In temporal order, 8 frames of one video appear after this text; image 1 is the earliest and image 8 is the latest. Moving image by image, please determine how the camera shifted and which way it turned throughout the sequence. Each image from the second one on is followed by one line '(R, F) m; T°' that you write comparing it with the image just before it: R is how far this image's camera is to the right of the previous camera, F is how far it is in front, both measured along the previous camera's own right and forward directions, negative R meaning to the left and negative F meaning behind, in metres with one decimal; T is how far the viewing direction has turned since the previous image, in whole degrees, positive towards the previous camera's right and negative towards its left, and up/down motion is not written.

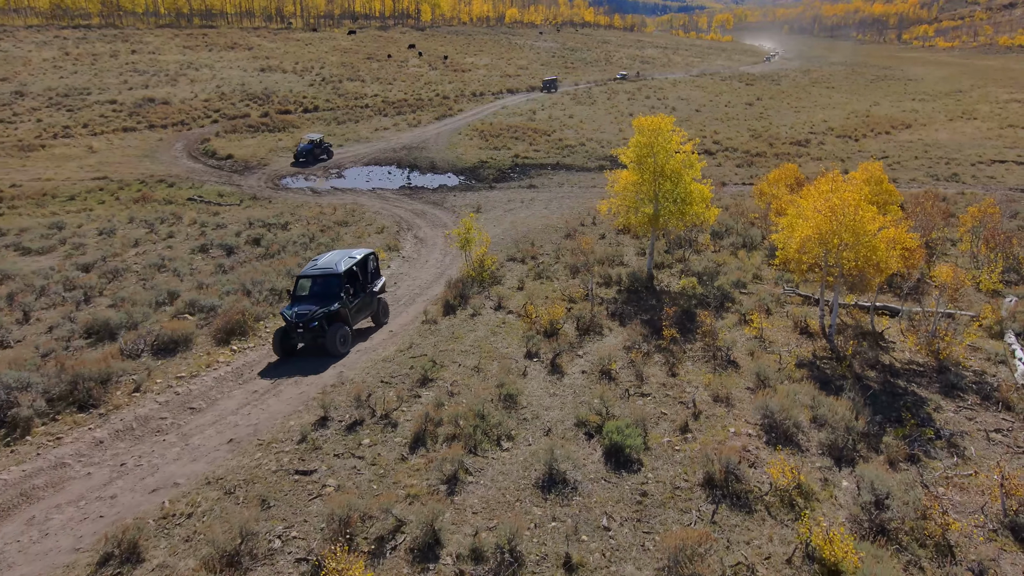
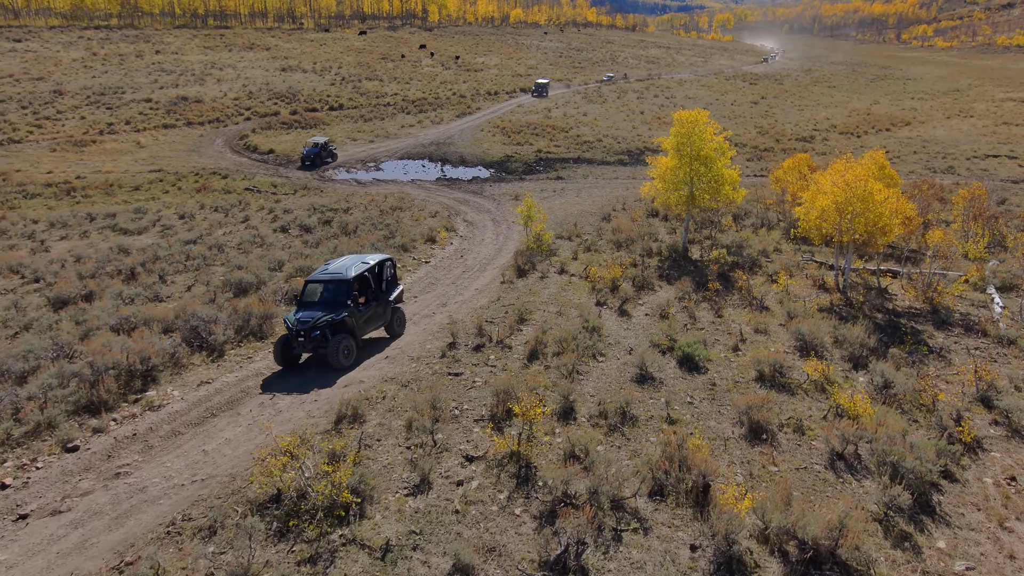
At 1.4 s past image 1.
(-2.5, -3.2) m; 0°
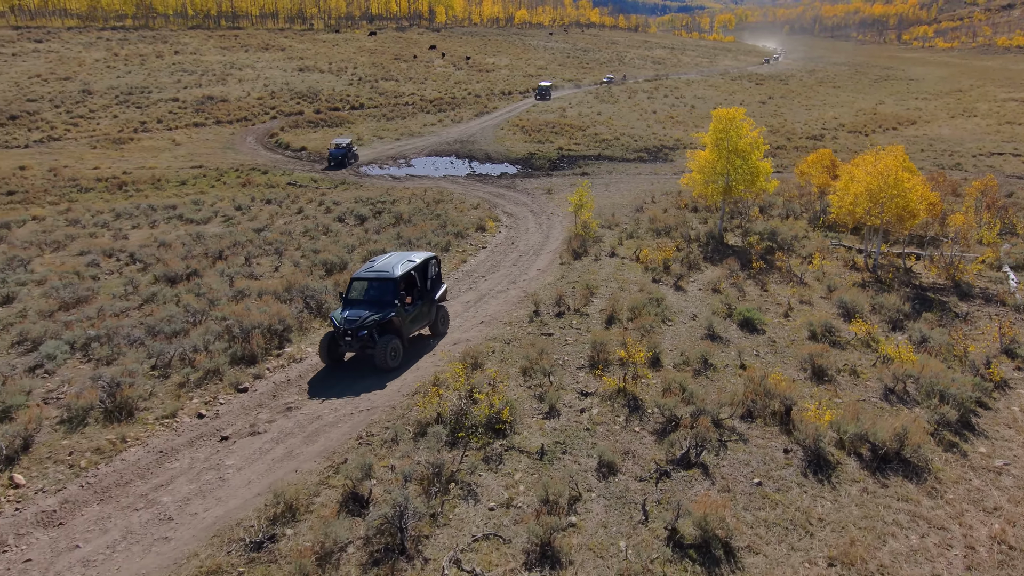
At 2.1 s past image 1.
(-2.5, -2.0) m; 0°
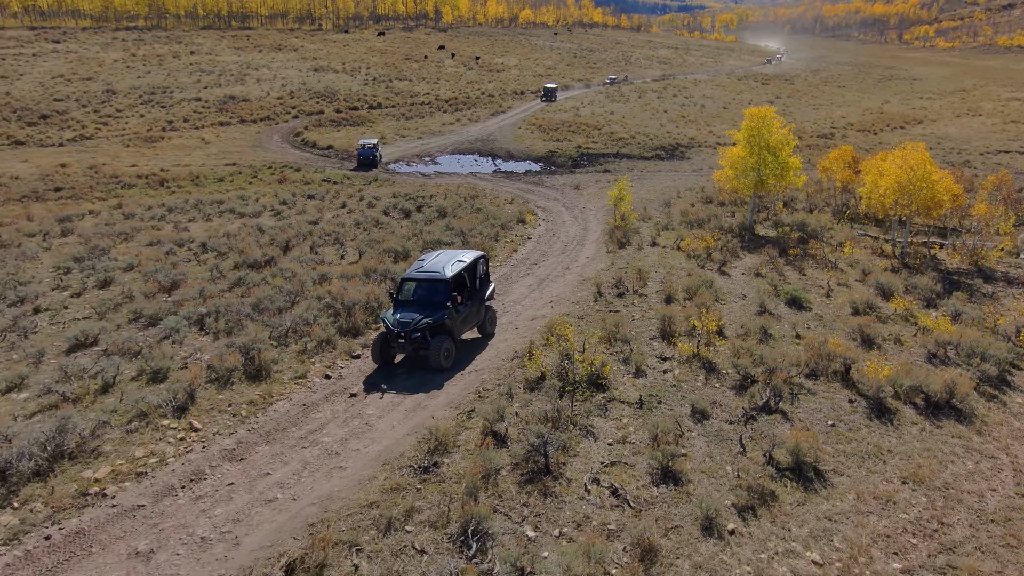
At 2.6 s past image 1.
(-2.3, -1.6) m; 0°
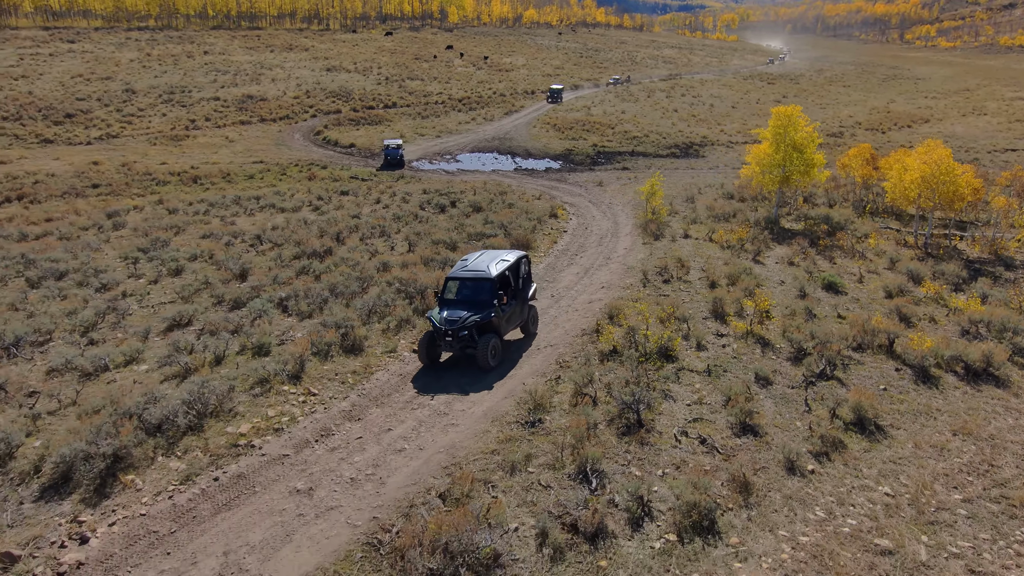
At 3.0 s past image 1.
(-2.0, -1.3) m; 0°
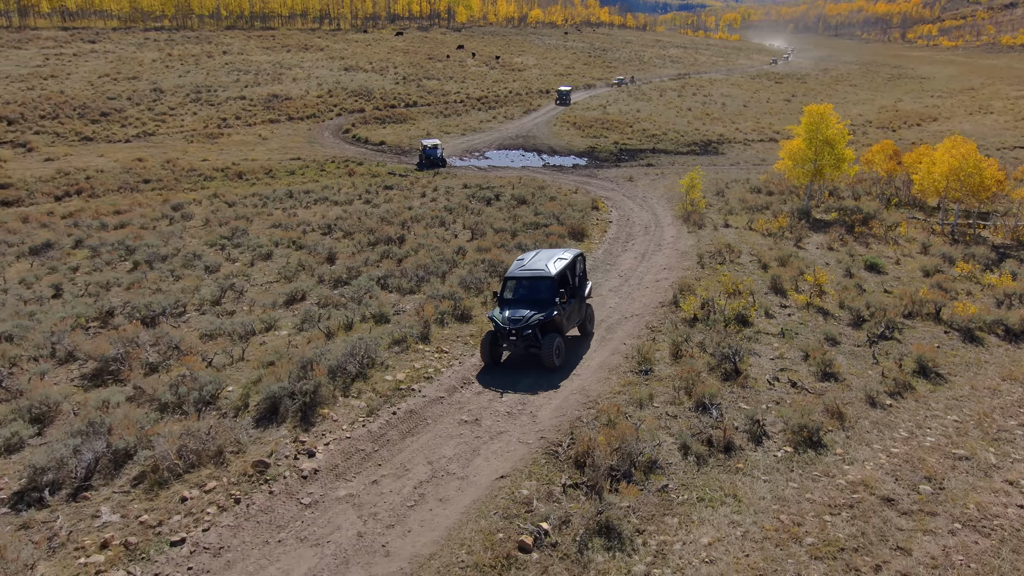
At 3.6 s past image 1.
(-2.9, -2.0) m; 0°
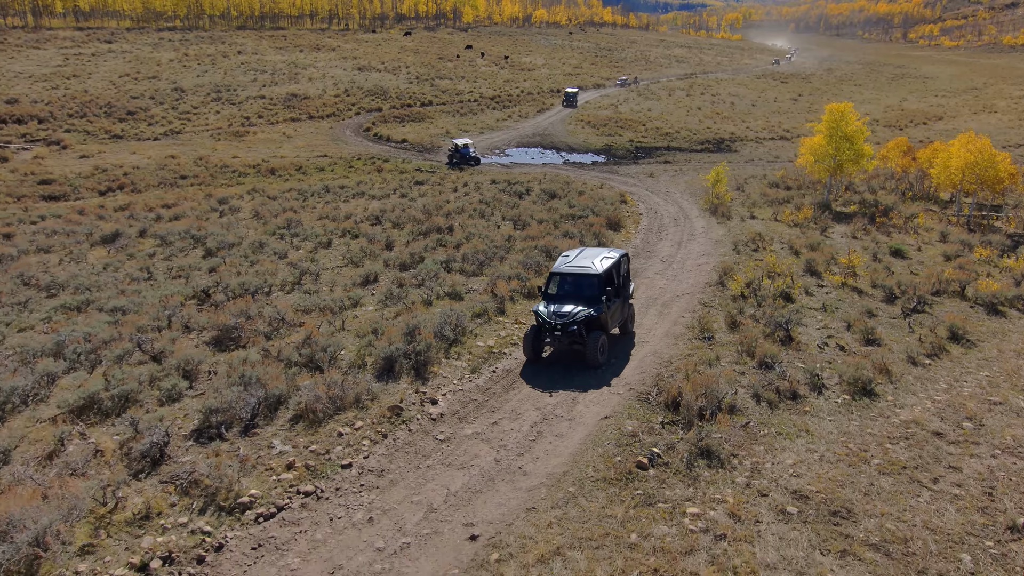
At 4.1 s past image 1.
(-2.2, -1.6) m; 0°
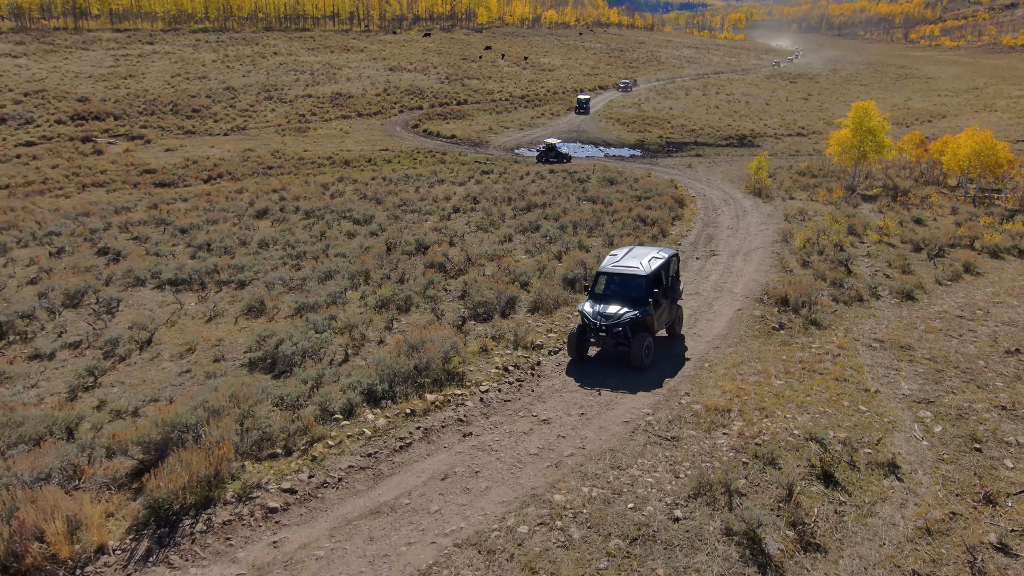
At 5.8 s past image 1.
(-5.4, -5.5) m; 0°
